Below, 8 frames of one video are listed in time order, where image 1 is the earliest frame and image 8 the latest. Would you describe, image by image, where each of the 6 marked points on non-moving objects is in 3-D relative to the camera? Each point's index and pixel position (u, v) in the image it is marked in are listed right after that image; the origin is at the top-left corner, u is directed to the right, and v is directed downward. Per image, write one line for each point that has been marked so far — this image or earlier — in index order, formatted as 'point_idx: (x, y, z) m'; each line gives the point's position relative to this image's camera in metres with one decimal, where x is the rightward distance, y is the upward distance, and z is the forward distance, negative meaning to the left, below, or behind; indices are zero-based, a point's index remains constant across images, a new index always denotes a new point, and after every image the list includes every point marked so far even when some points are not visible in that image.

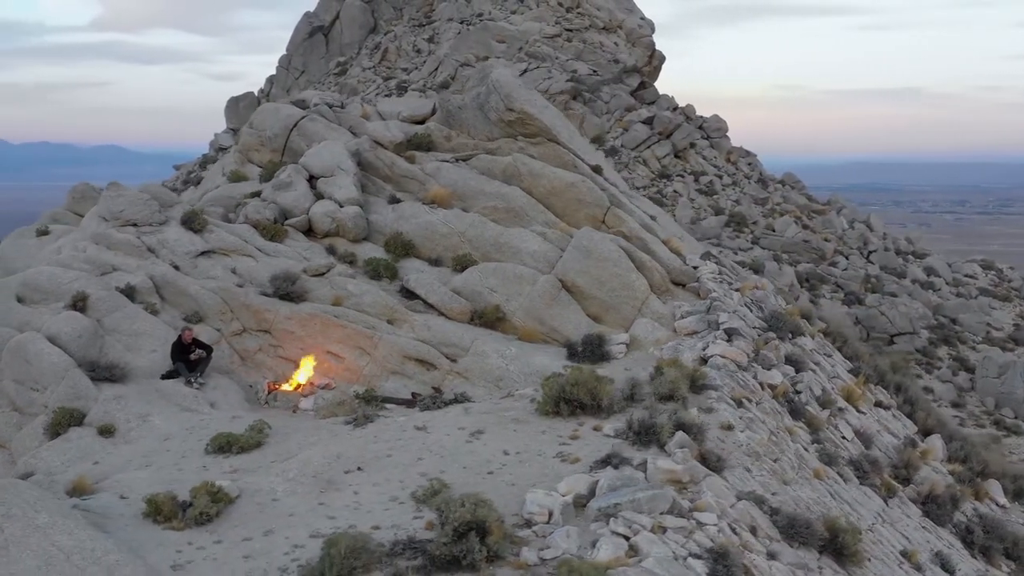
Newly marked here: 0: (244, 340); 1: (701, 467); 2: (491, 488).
0: (-4.2, -0.8, +18.0) m
1: (+2.0, -1.9, +12.4) m
2: (-0.2, -2.1, +12.1) m
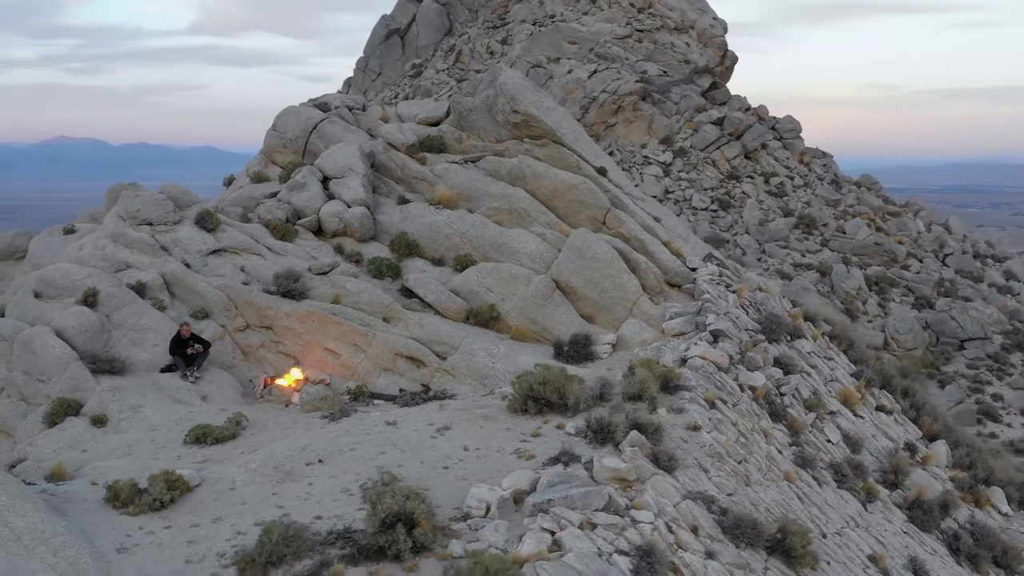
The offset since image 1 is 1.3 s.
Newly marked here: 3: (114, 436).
0: (-4.3, -0.8, +18.5) m
1: (+1.5, -1.9, +12.5) m
2: (-0.8, -2.1, +12.4) m
3: (-5.2, -1.9, +15.0) m
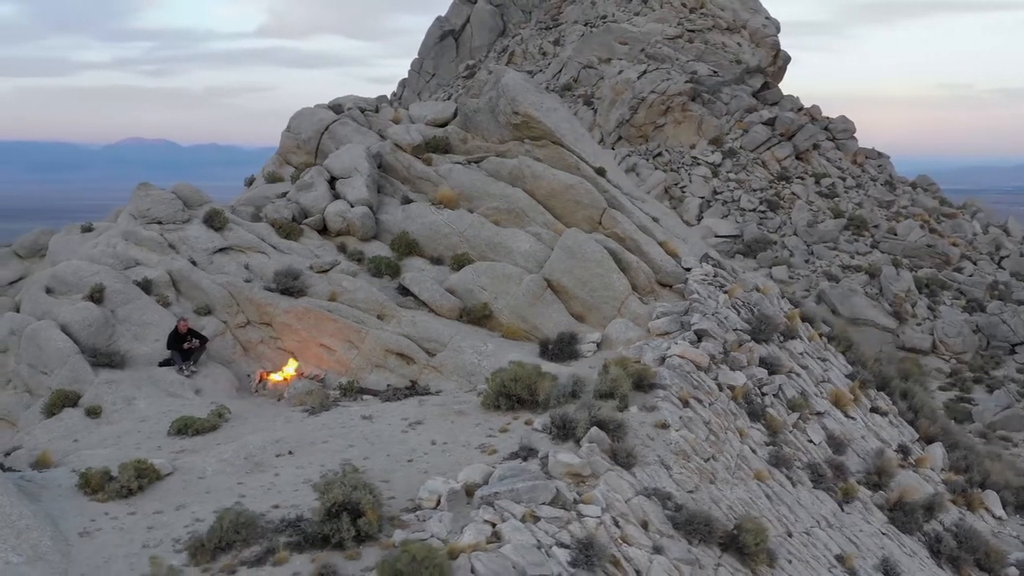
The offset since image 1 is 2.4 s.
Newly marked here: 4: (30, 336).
0: (-4.4, -0.7, +19.1) m
1: (+1.0, -1.9, +12.7) m
2: (-1.2, -2.1, +12.7) m
3: (-5.5, -1.9, +15.5) m
4: (-7.4, -0.7, +17.6) m
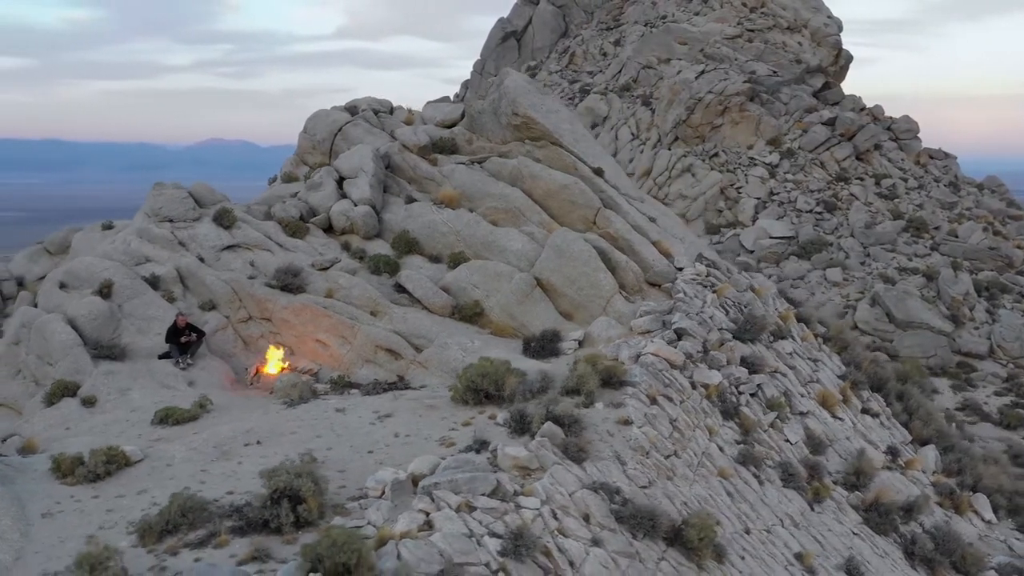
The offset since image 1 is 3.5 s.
0: (-4.5, -0.7, +19.7) m
1: (+0.5, -1.9, +13.0) m
2: (-1.8, -2.0, +13.1) m
3: (-5.8, -1.8, +16.2) m
4: (-7.6, -0.6, +18.4) m
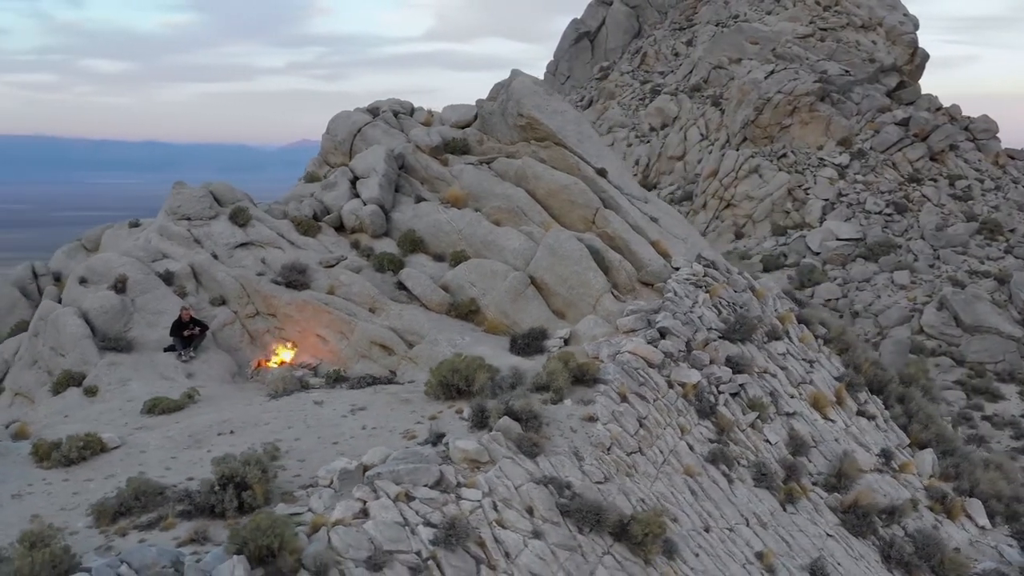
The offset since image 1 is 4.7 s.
0: (-4.5, -0.6, +20.3) m
1: (-0.1, -1.9, +13.2) m
2: (-2.3, -2.0, +13.6) m
3: (-6.1, -1.7, +16.9) m
4: (-7.7, -0.5, +19.2) m
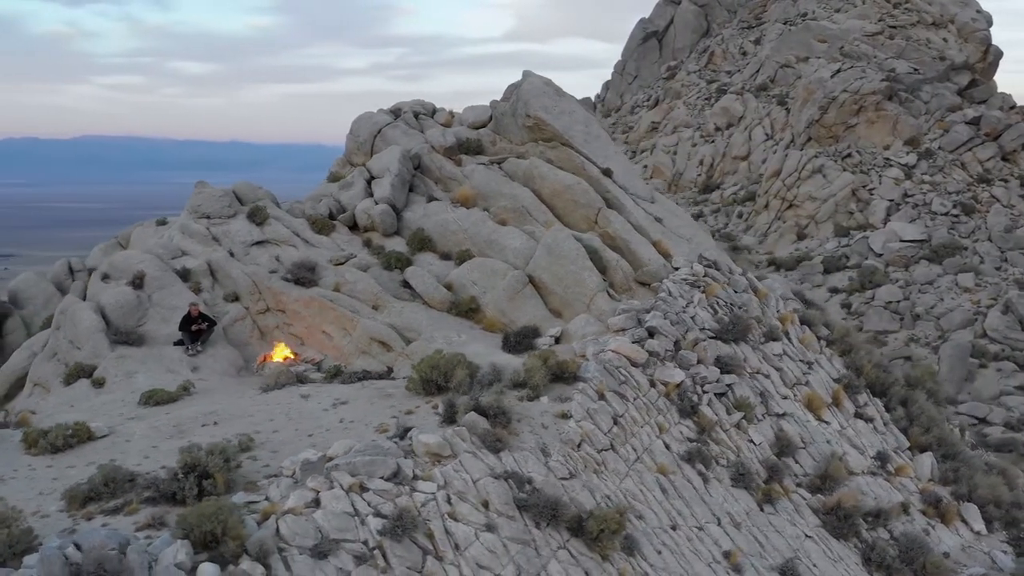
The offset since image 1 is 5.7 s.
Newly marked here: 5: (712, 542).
0: (-4.5, -0.6, +20.8) m
1: (-0.5, -1.8, +13.5) m
2: (-2.7, -1.9, +14.0) m
3: (-6.3, -1.7, +17.6) m
4: (-7.7, -0.5, +20.0) m
5: (+2.5, -3.2, +14.4) m
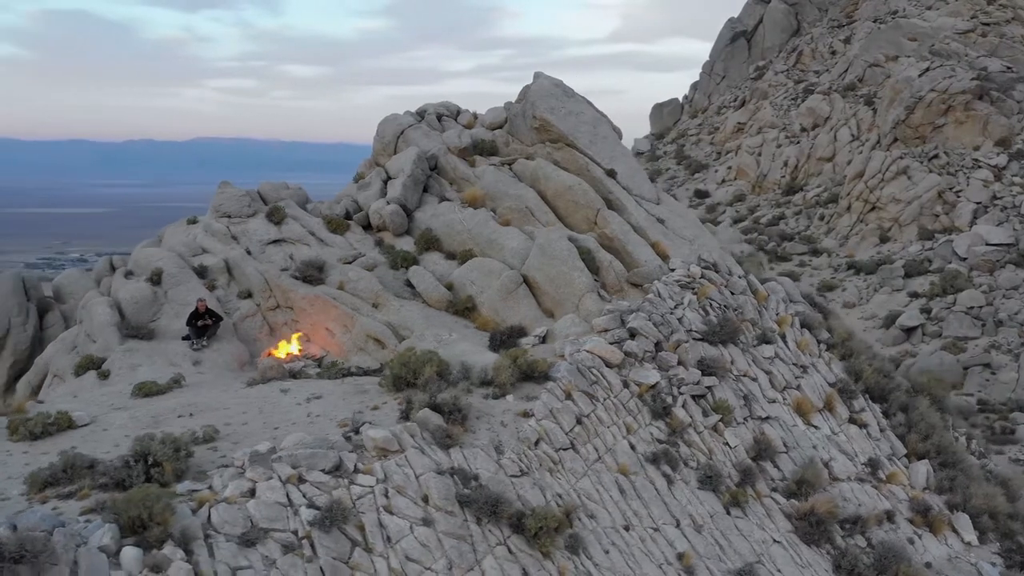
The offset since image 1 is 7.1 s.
0: (-4.4, -0.5, +21.4) m
1: (-1.1, -1.8, +13.8) m
2: (-3.3, -1.9, +14.4) m
3: (-6.5, -1.6, +18.3) m
4: (-7.7, -0.4, +20.9) m
5: (+1.9, -3.2, +14.4) m
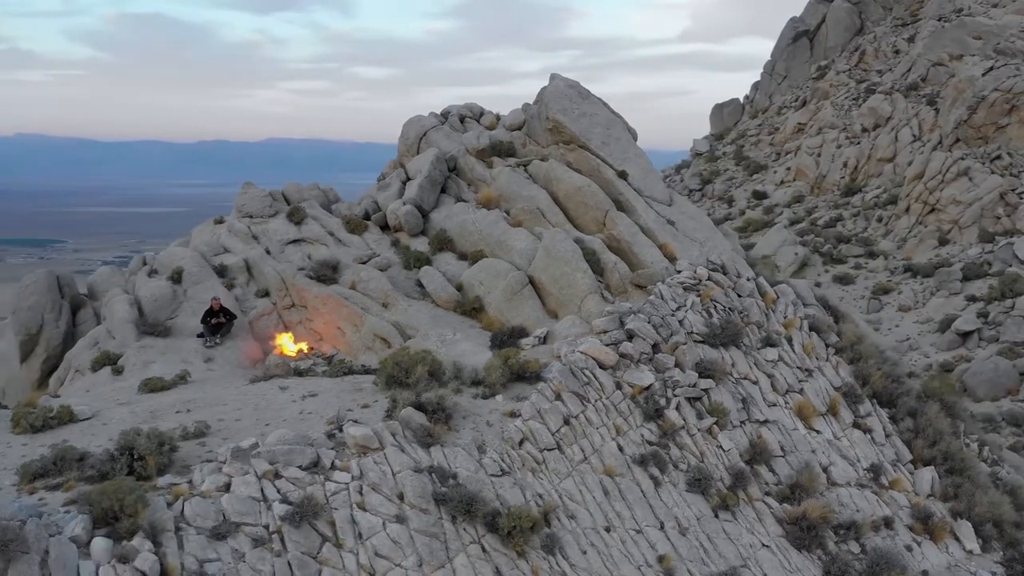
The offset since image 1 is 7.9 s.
0: (-4.2, -0.5, +21.7) m
1: (-1.4, -1.8, +13.9) m
2: (-3.5, -1.9, +14.7) m
3: (-6.5, -1.5, +18.8) m
4: (-7.5, -0.3, +21.4) m
5: (+1.7, -3.2, +14.4) m
